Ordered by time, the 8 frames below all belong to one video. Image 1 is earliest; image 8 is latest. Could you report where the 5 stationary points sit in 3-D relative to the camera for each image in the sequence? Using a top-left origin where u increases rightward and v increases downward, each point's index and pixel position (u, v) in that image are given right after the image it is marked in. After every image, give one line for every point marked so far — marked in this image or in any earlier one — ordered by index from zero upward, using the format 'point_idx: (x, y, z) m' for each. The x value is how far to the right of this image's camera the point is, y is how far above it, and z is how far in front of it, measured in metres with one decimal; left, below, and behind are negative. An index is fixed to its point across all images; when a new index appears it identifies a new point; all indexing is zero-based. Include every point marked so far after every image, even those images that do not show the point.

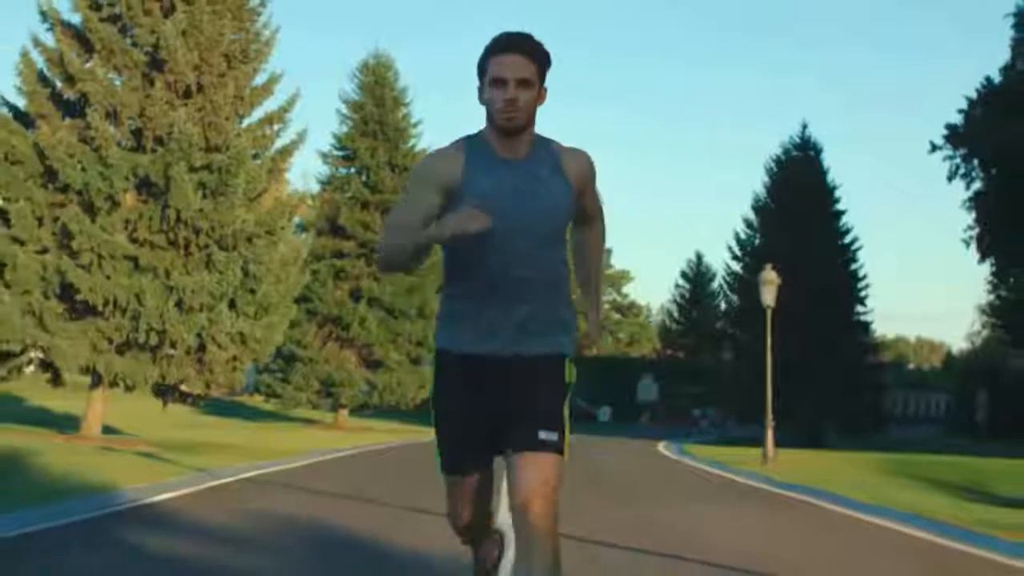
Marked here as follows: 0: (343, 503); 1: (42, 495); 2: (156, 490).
0: (-1.6, -2.3, +15.6) m
1: (-5.5, -2.4, +17.3) m
2: (-4.1, -2.4, +17.2) m
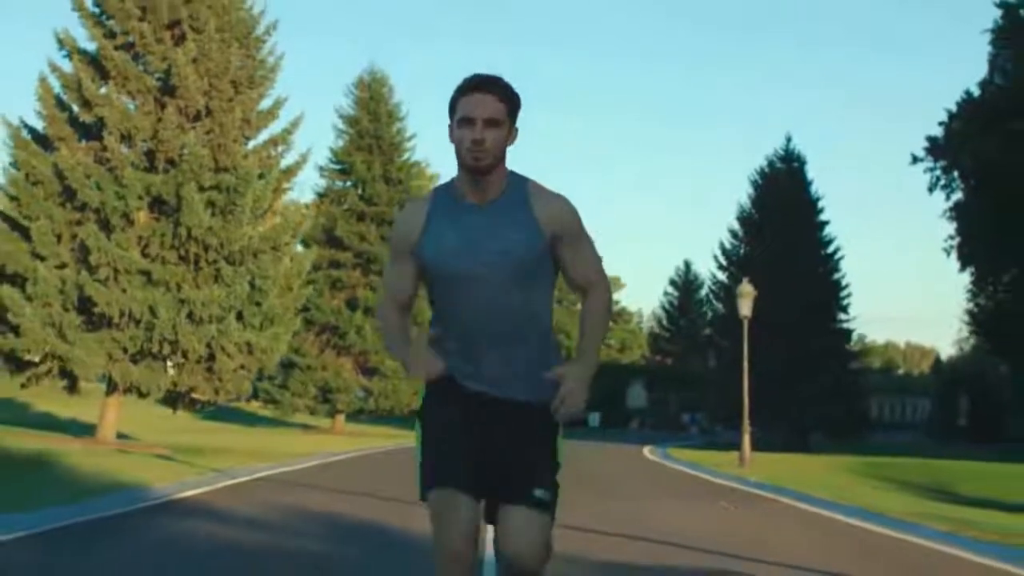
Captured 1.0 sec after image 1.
0: (-1.7, -2.5, +17.3) m
1: (-5.6, -2.6, +19.0) m
2: (-4.2, -2.6, +18.9) m
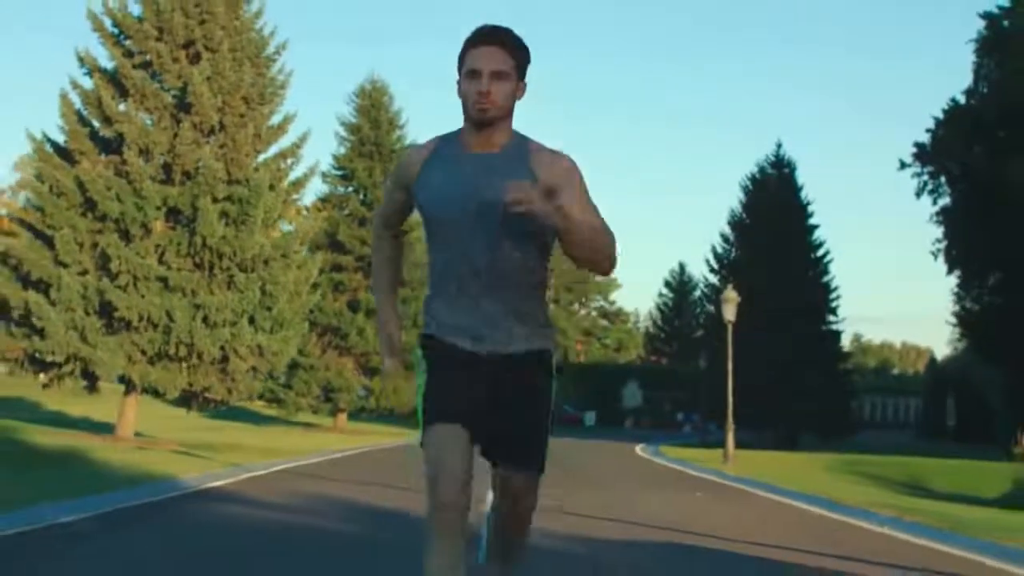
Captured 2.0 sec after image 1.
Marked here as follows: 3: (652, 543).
0: (-1.8, -2.6, +19.2) m
1: (-5.7, -2.8, +20.8) m
2: (-4.3, -2.7, +20.7) m
3: (+1.5, -2.5, +14.8) m
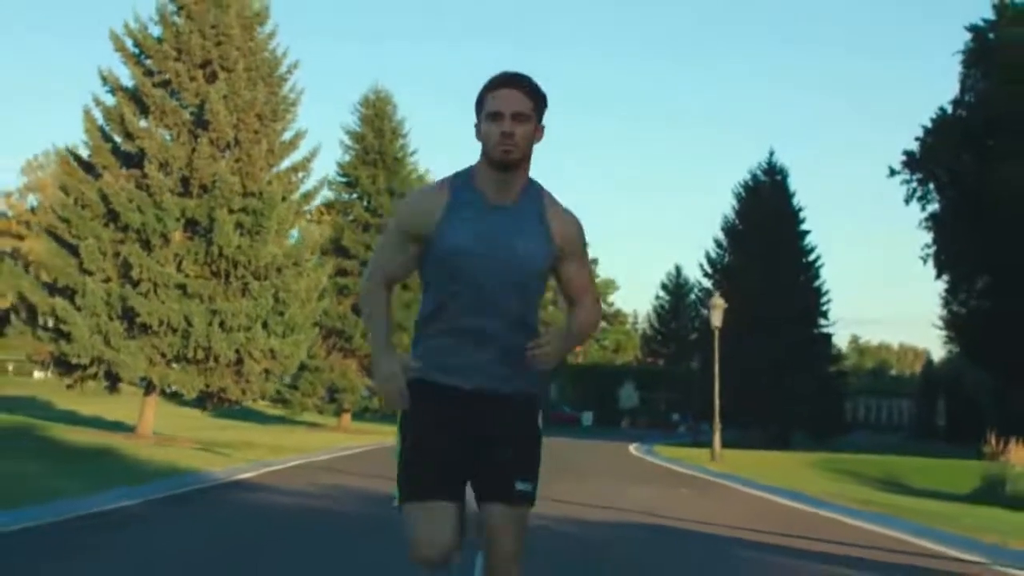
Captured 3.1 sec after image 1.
0: (-1.8, -2.8, +21.1) m
1: (-5.7, -2.9, +22.8) m
2: (-4.3, -2.9, +22.7) m
3: (+1.5, -2.7, +16.7) m
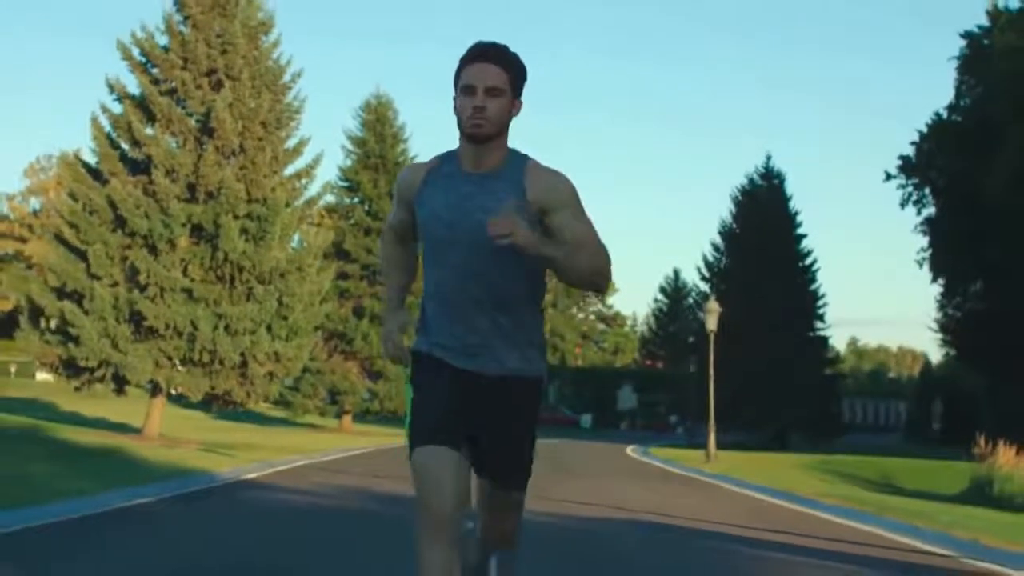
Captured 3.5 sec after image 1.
0: (-1.8, -2.9, +21.8) m
1: (-5.8, -3.0, +23.5) m
2: (-4.4, -2.9, +23.4) m
3: (+1.4, -2.8, +17.4) m
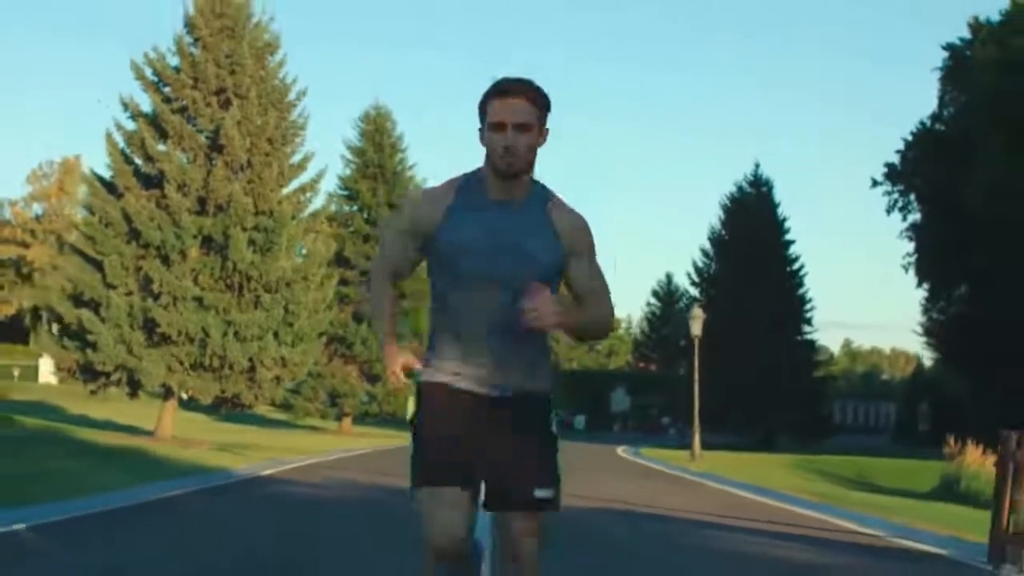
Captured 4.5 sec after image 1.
0: (-1.9, -3.1, +23.7) m
1: (-5.9, -3.2, +25.3) m
2: (-4.5, -3.1, +25.3) m
3: (+1.4, -3.0, +19.3) m
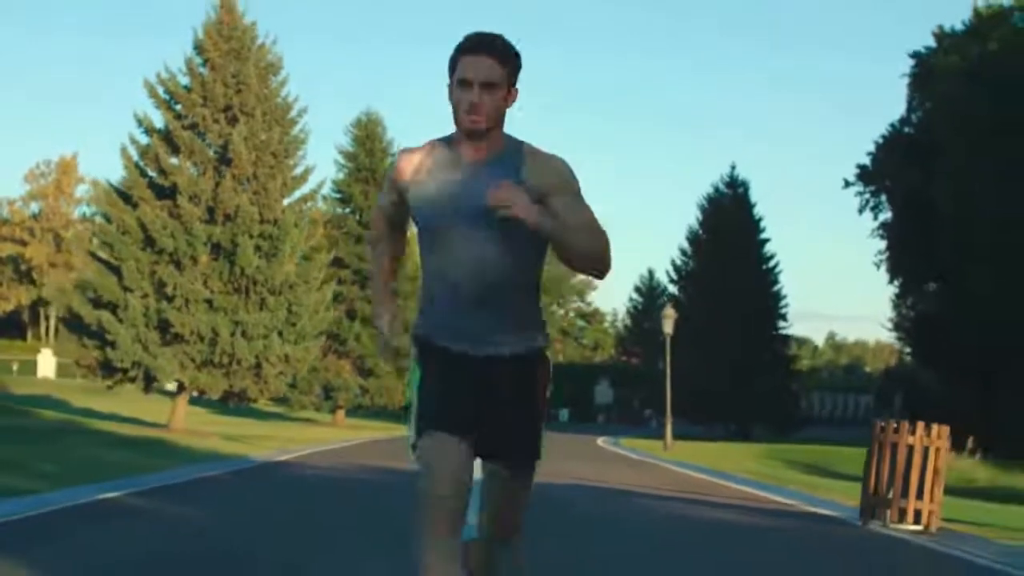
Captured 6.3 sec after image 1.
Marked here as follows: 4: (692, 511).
0: (-2.2, -3.2, +26.8) m
1: (-6.1, -3.4, +28.4) m
2: (-4.8, -3.3, +28.4) m
3: (+1.1, -3.1, +22.5) m
4: (+2.2, -2.8, +18.5) m
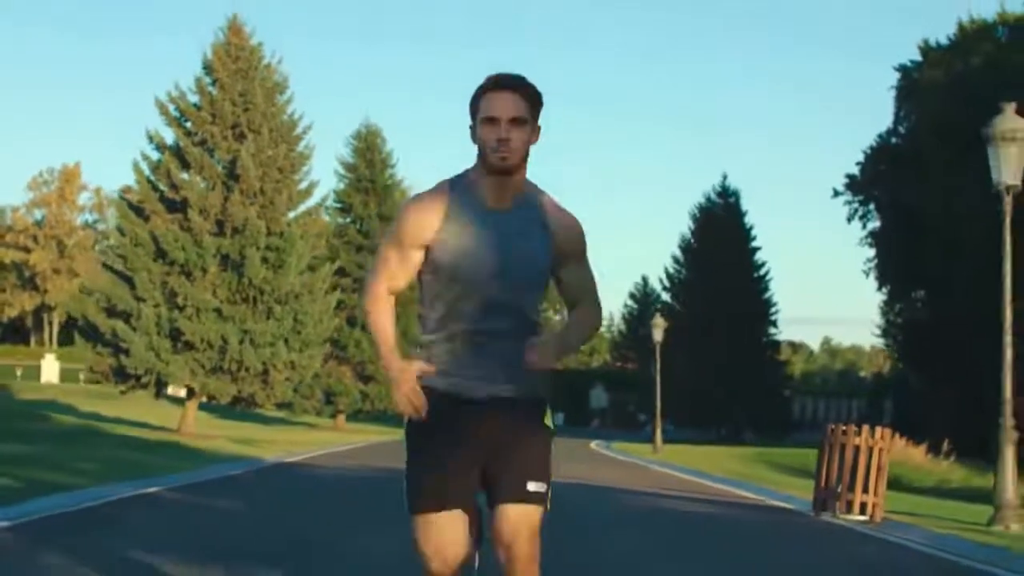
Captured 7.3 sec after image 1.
0: (-2.3, -3.5, +28.6) m
1: (-6.2, -3.6, +30.2) m
2: (-4.8, -3.5, +30.1) m
3: (+1.1, -3.4, +24.3) m
4: (+2.2, -3.0, +20.3) m
